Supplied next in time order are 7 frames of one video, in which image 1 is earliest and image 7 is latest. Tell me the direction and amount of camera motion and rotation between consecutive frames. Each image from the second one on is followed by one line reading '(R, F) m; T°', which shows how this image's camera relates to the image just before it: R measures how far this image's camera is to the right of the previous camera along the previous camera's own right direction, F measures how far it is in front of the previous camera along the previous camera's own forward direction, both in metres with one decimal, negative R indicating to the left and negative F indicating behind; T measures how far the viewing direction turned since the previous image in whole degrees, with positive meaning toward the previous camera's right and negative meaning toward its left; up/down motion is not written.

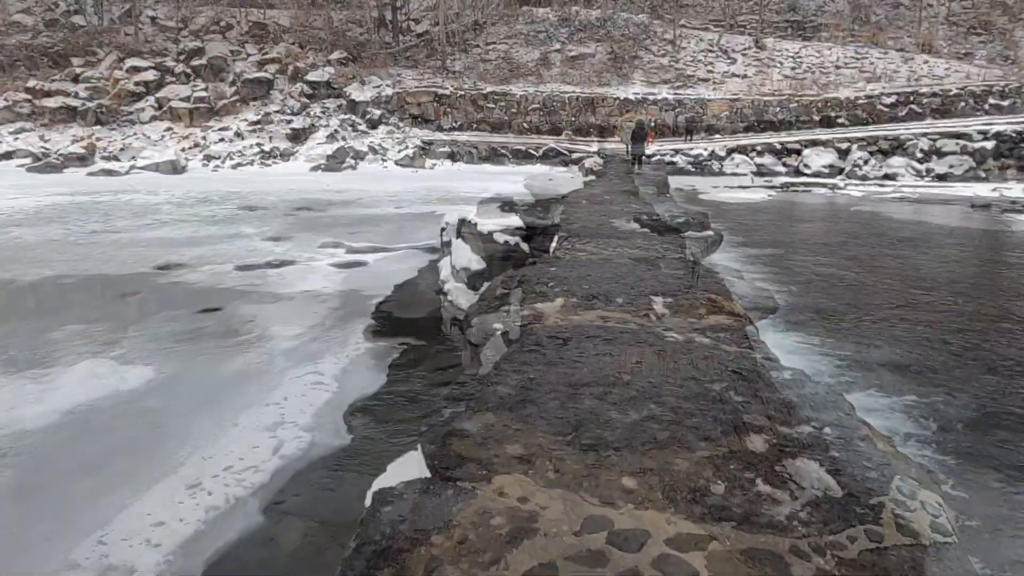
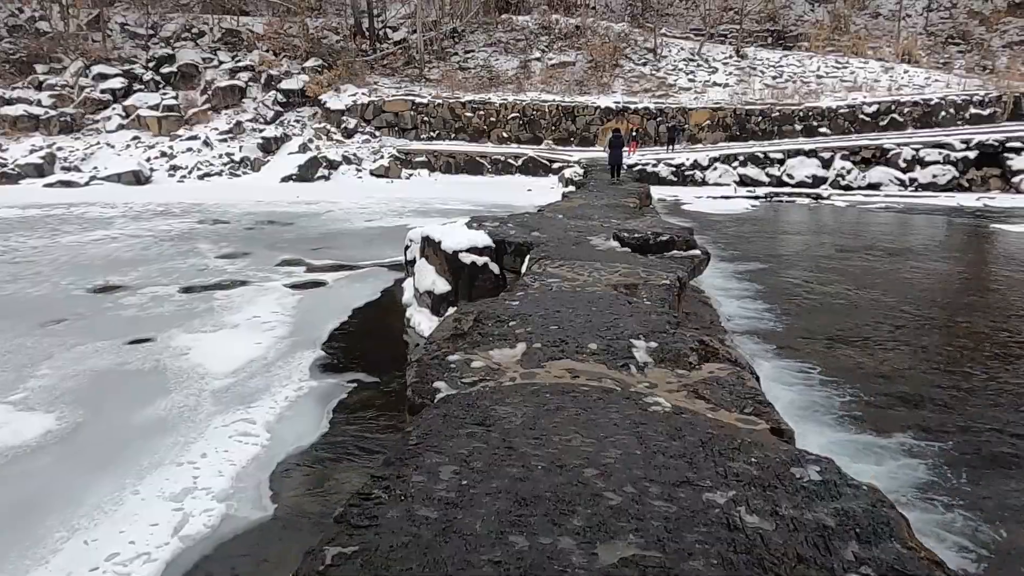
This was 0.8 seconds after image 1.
(+0.1, +0.6) m; +1°
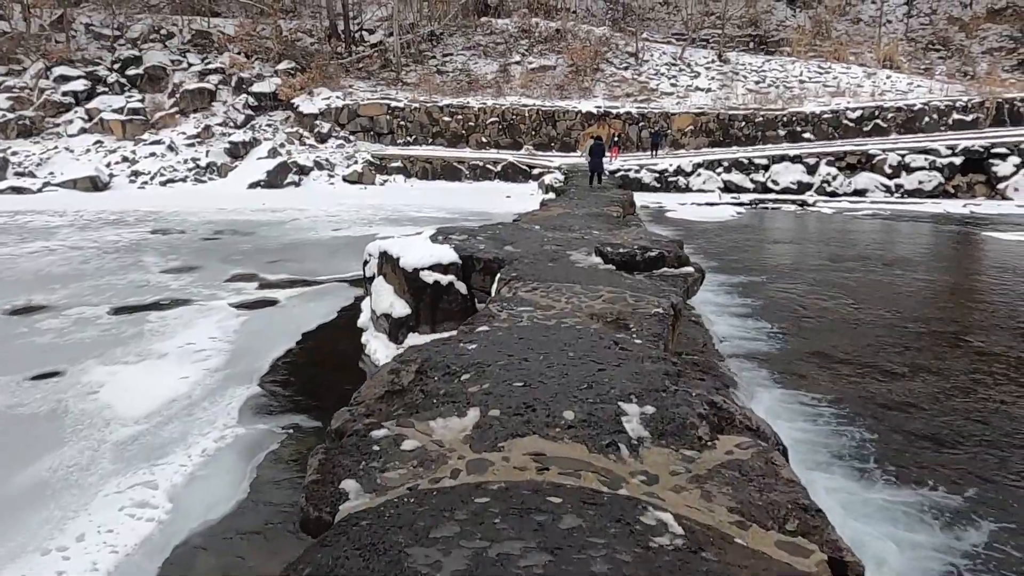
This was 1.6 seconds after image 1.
(+0.1, +0.7) m; +2°
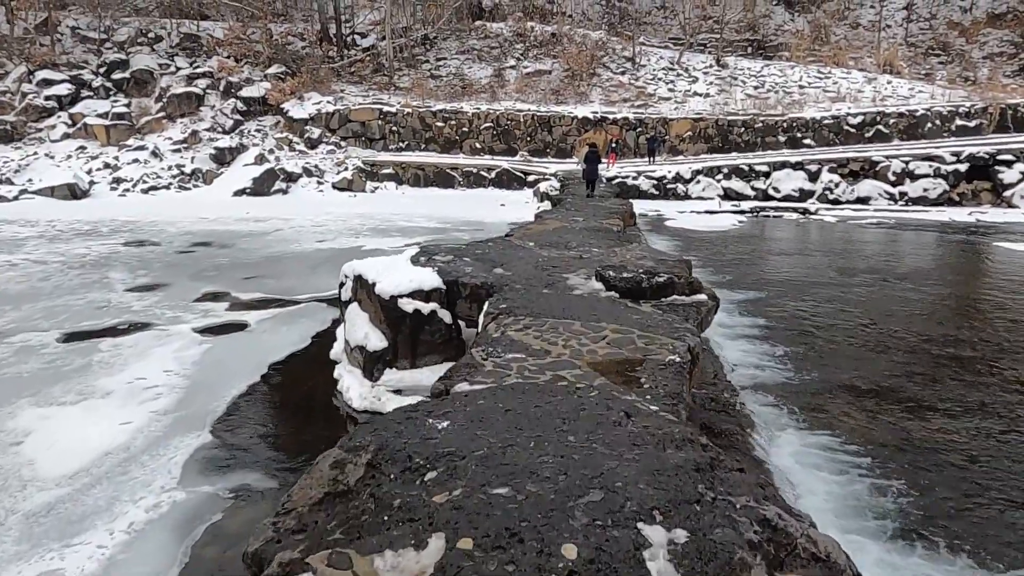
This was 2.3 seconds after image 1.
(0.0, +0.6) m; 0°
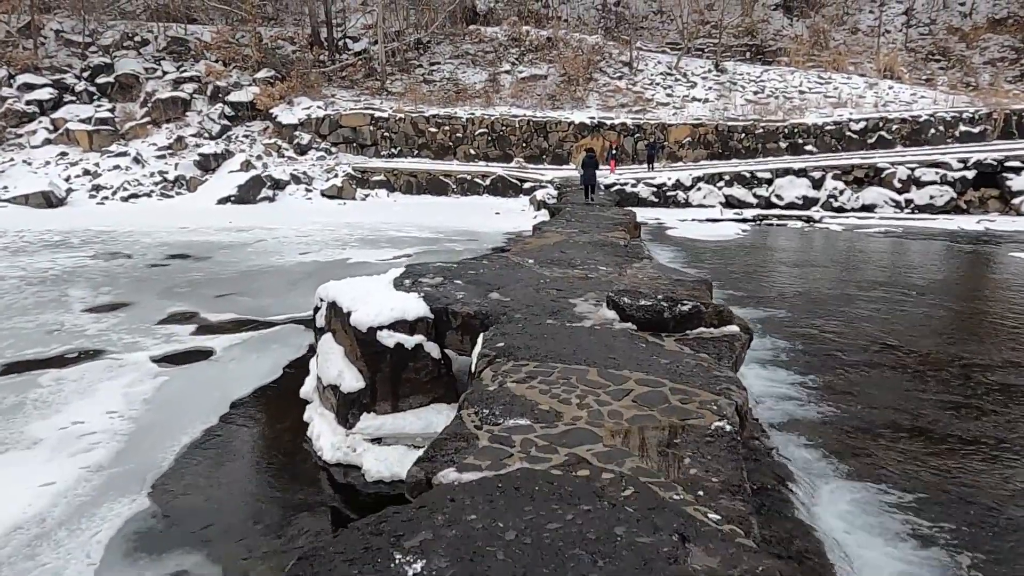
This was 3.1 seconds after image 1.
(0.0, +0.7) m; 0°
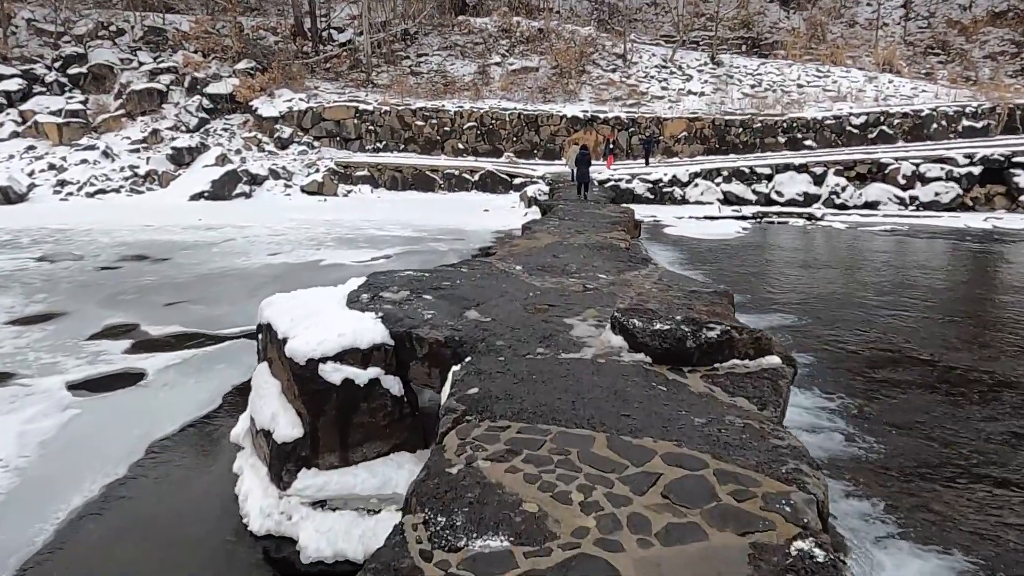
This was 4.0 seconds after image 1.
(+0.1, +0.9) m; +1°
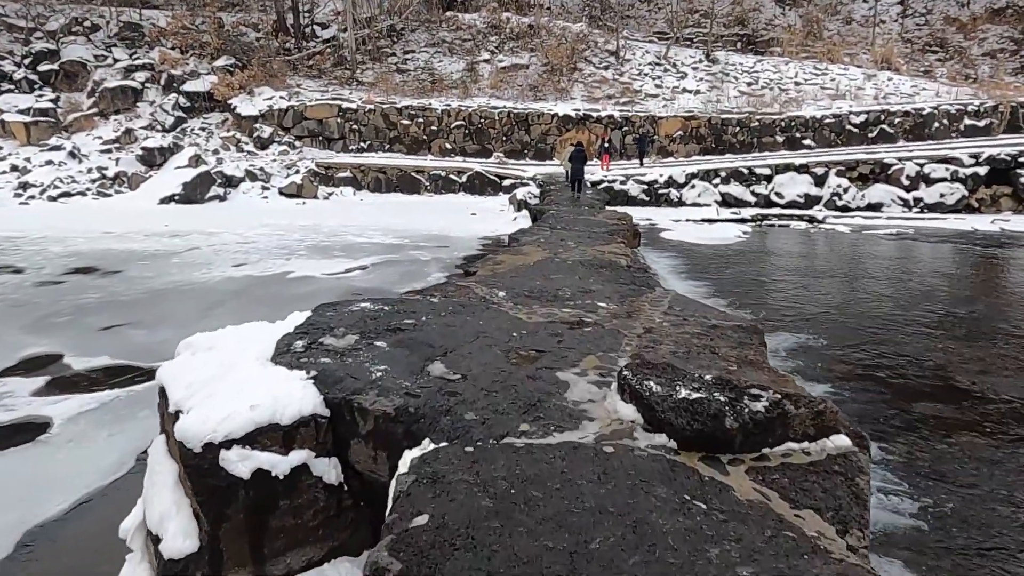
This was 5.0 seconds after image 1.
(+0.1, +0.8) m; +1°
